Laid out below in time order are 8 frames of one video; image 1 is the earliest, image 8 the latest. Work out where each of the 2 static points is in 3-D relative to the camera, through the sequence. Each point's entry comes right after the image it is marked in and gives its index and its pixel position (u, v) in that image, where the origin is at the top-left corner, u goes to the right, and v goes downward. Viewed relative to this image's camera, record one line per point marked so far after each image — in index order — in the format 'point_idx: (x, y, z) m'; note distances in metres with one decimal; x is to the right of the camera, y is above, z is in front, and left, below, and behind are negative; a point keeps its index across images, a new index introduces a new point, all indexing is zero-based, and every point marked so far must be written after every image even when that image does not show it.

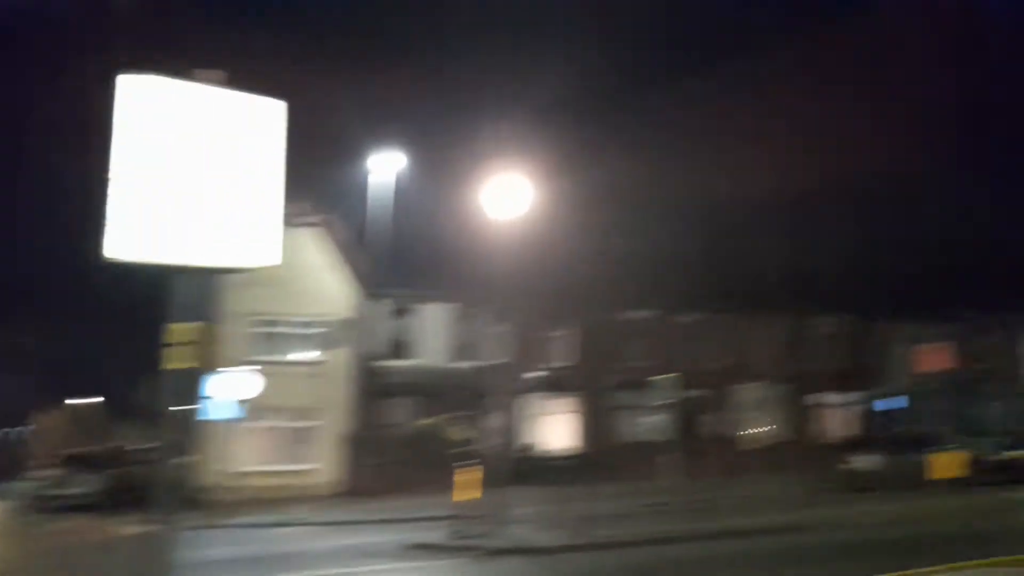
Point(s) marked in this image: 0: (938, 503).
0: (+11.7, -6.0, +20.0) m
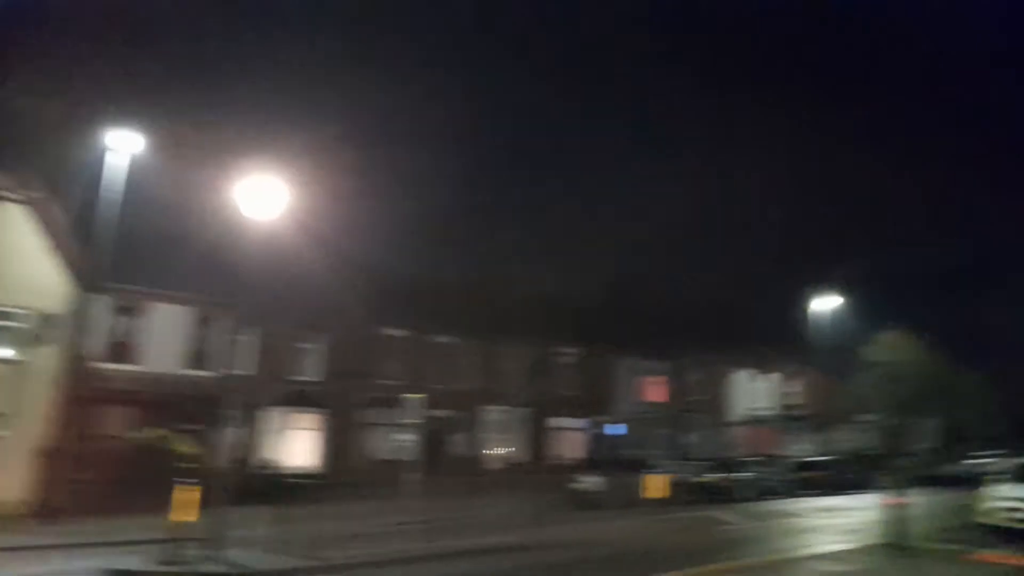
0: (+4.1, -7.2, +22.4) m
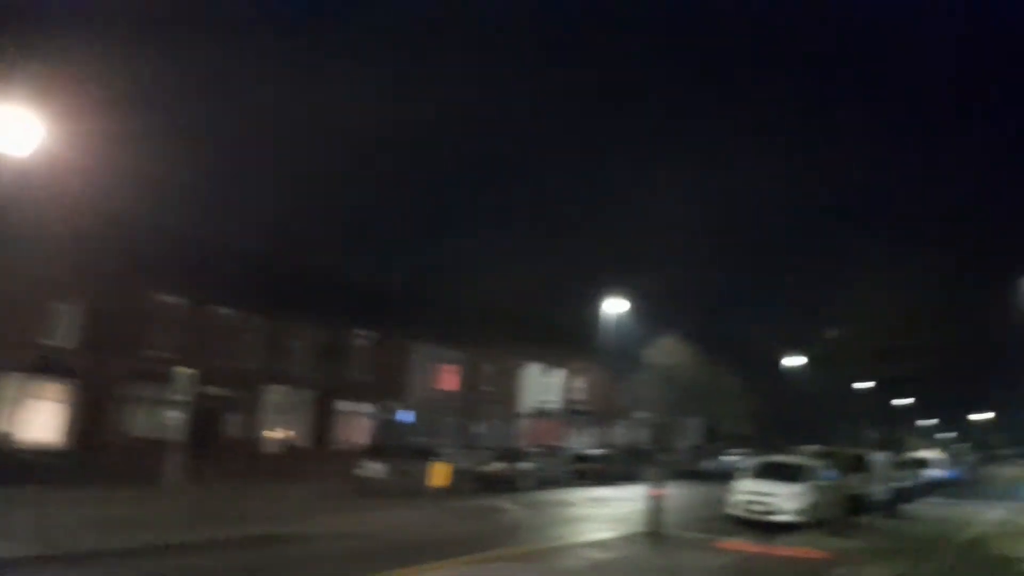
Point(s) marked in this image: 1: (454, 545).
0: (-2.5, -6.8, +22.2) m
1: (-1.5, -6.6, +18.9) m
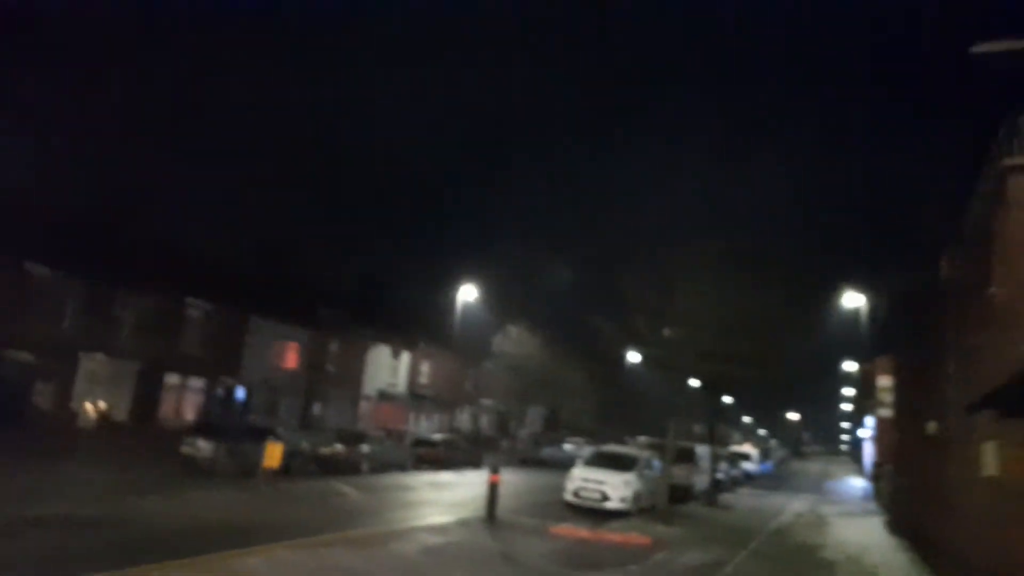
0: (-7.3, -6.0, +21.2) m
1: (-5.7, -6.0, +18.1) m
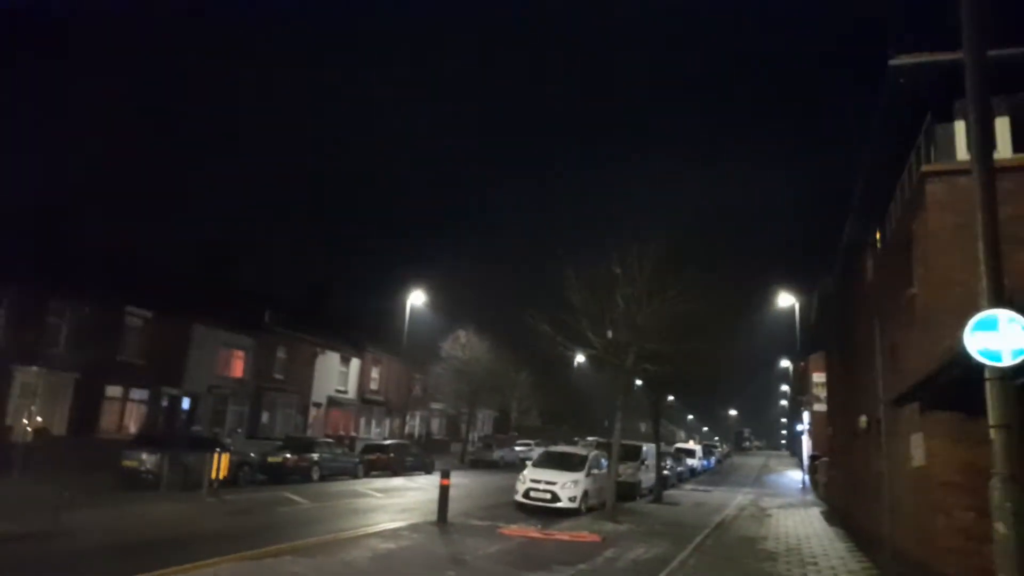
0: (-8.7, -6.2, +20.9) m
1: (-6.9, -6.2, +18.0) m
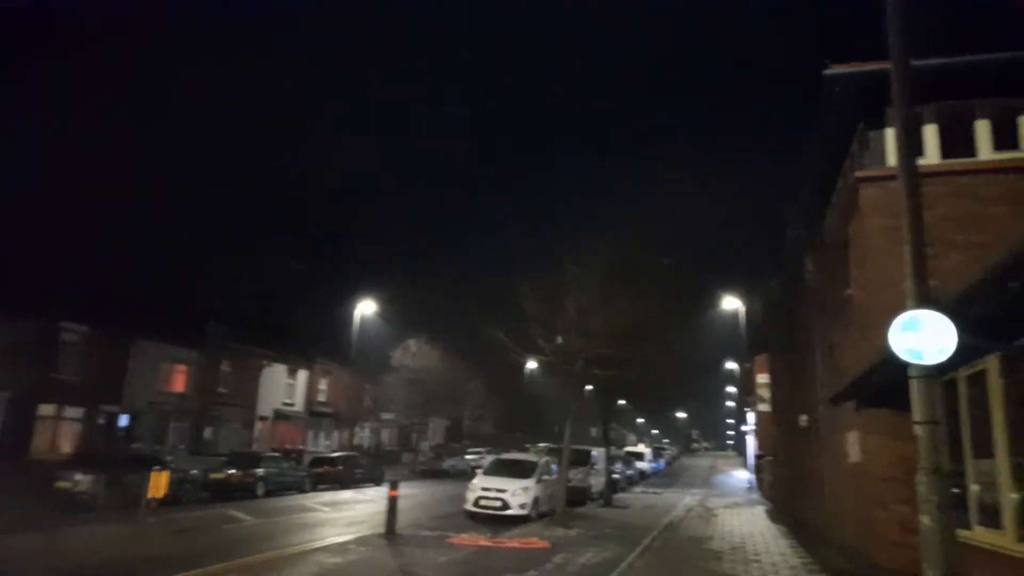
0: (-10.1, -6.6, +20.4) m
1: (-8.1, -6.5, +17.5) m
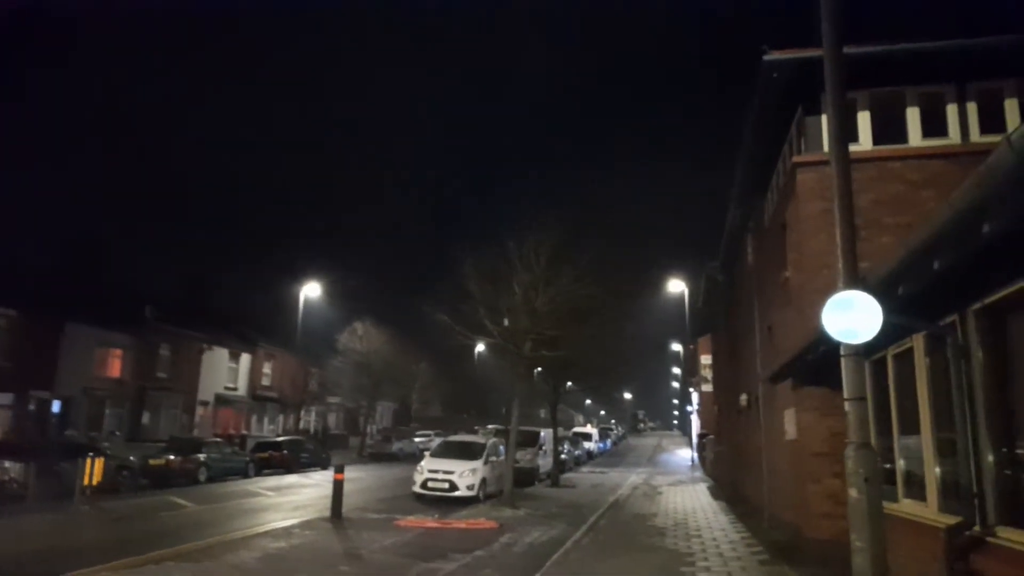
0: (-11.6, -6.1, +19.8) m
1: (-9.4, -6.1, +17.1) m
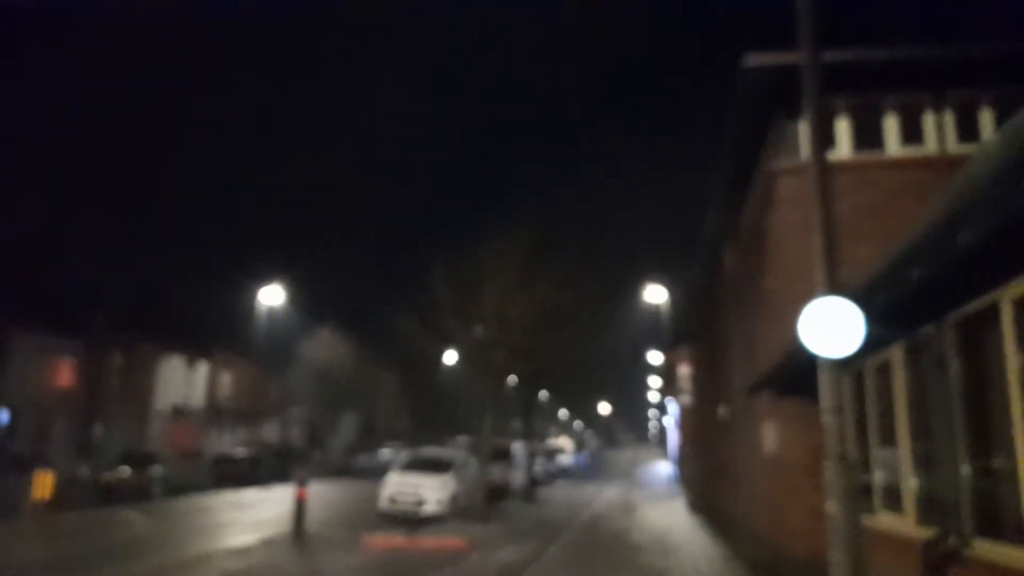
0: (-12.4, -6.2, +18.7) m
1: (-10.2, -6.2, +16.0) m
